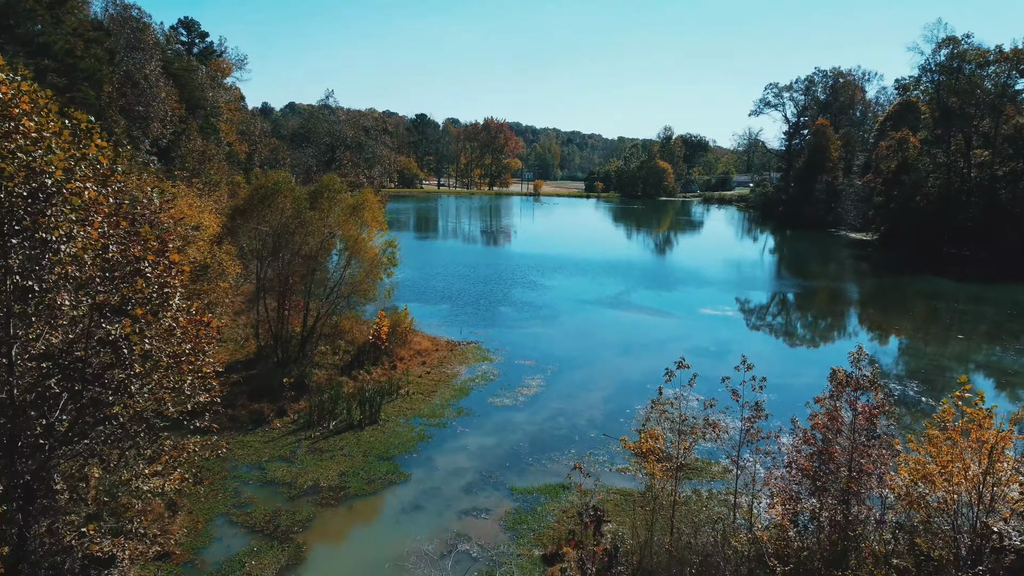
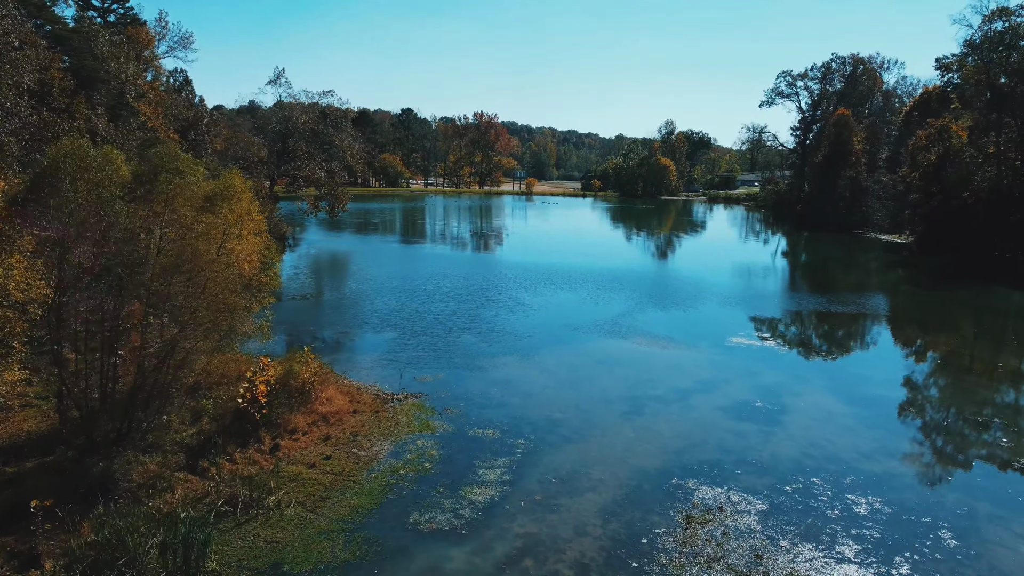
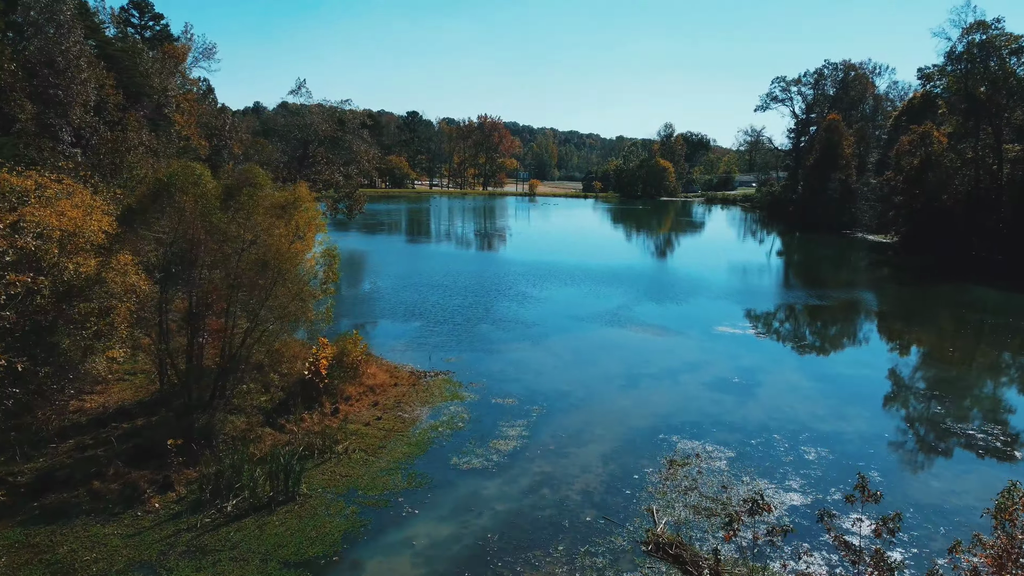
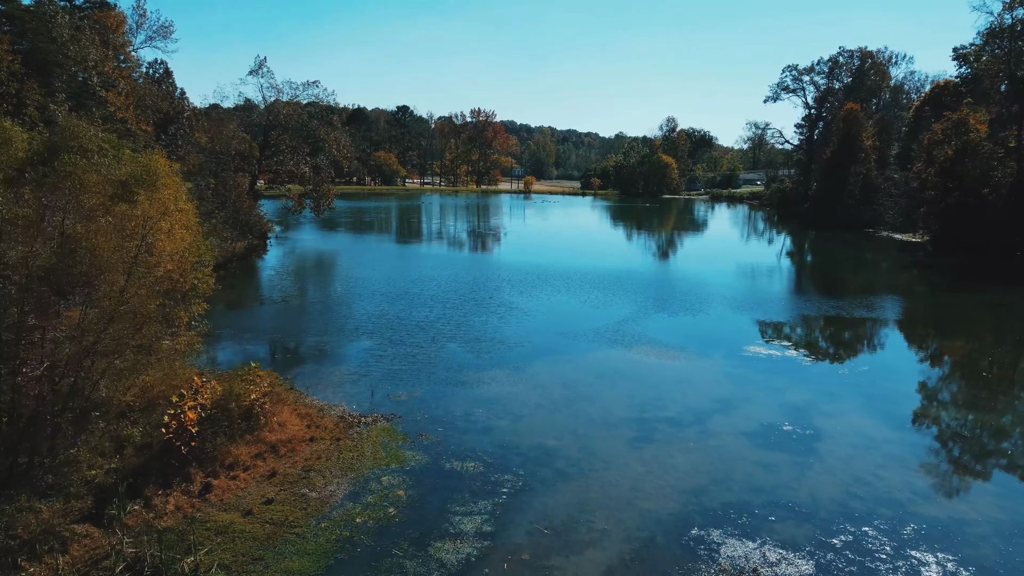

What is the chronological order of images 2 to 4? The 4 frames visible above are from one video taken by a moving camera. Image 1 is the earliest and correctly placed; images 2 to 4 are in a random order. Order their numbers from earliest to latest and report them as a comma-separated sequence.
3, 2, 4
